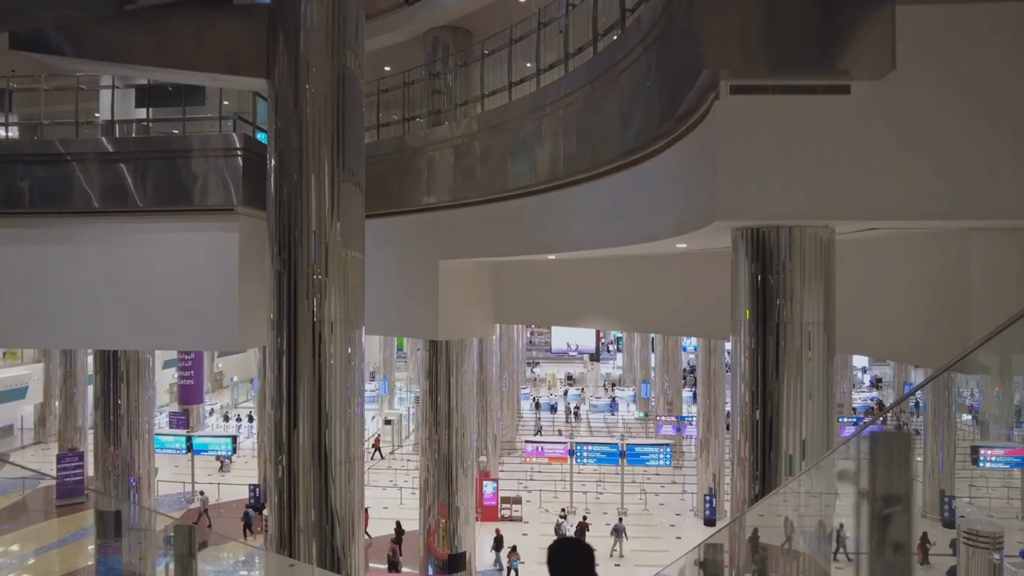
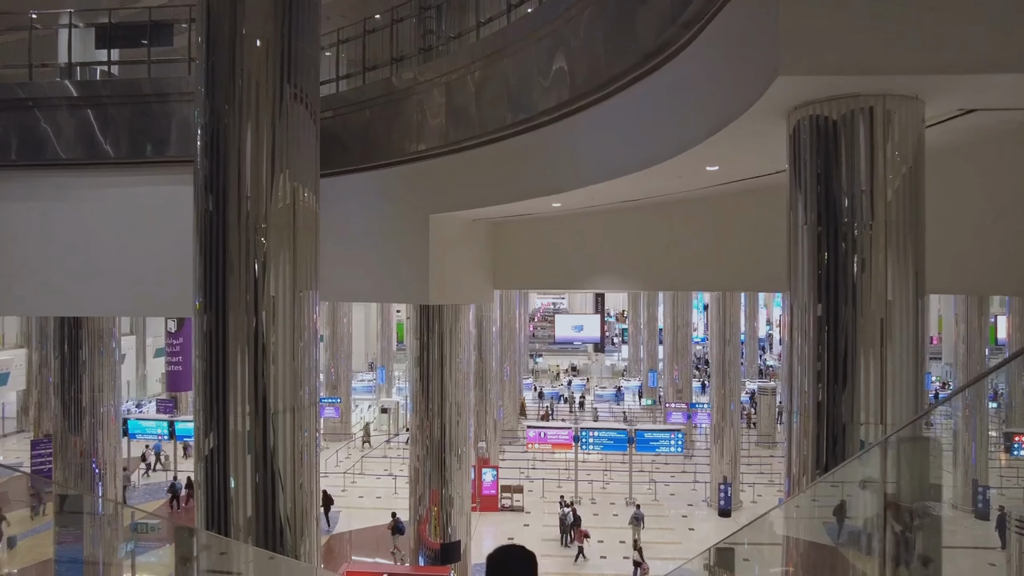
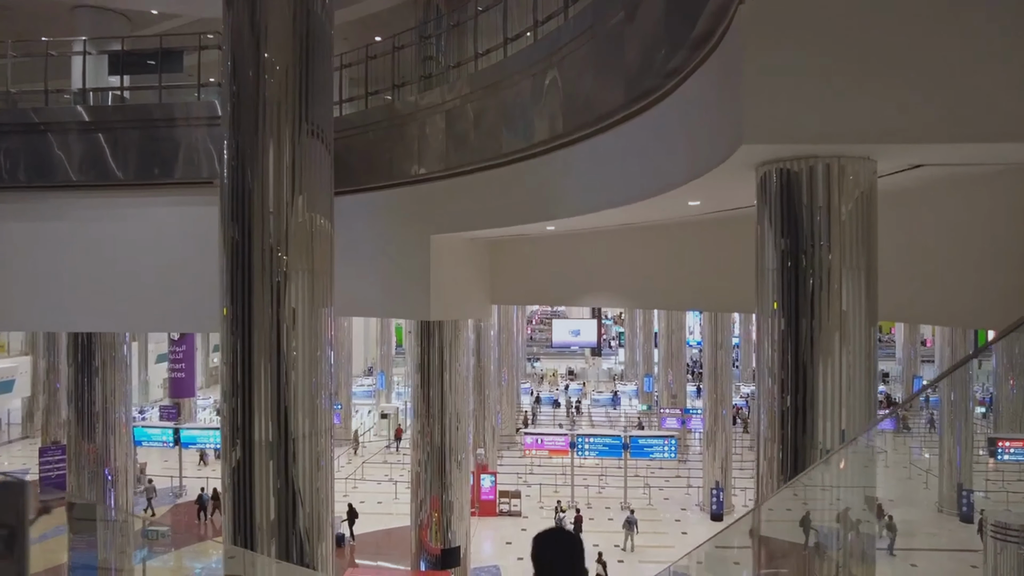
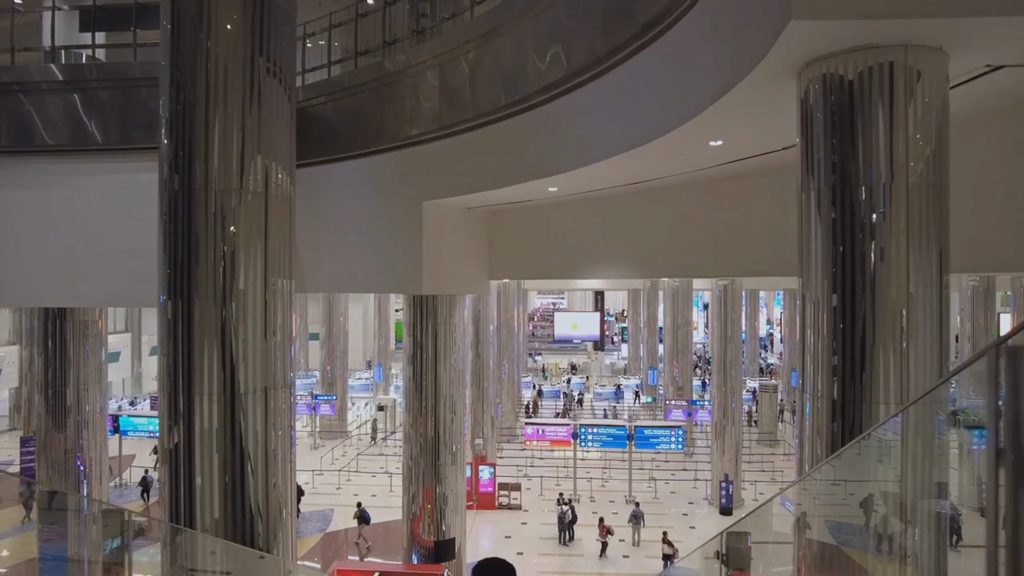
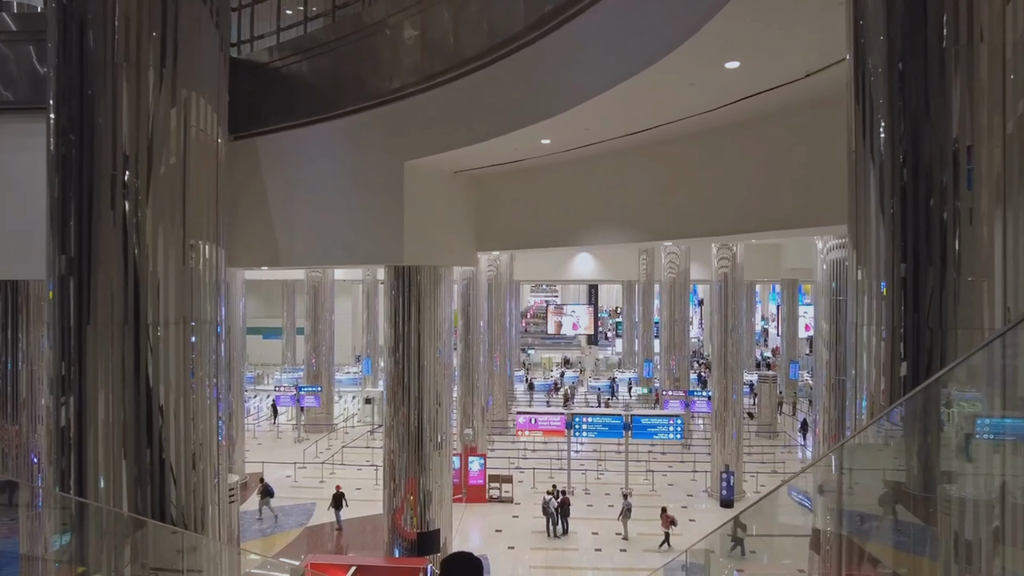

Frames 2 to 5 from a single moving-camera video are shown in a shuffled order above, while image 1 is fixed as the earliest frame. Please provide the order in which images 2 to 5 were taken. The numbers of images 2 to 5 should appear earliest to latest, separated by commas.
3, 2, 4, 5
